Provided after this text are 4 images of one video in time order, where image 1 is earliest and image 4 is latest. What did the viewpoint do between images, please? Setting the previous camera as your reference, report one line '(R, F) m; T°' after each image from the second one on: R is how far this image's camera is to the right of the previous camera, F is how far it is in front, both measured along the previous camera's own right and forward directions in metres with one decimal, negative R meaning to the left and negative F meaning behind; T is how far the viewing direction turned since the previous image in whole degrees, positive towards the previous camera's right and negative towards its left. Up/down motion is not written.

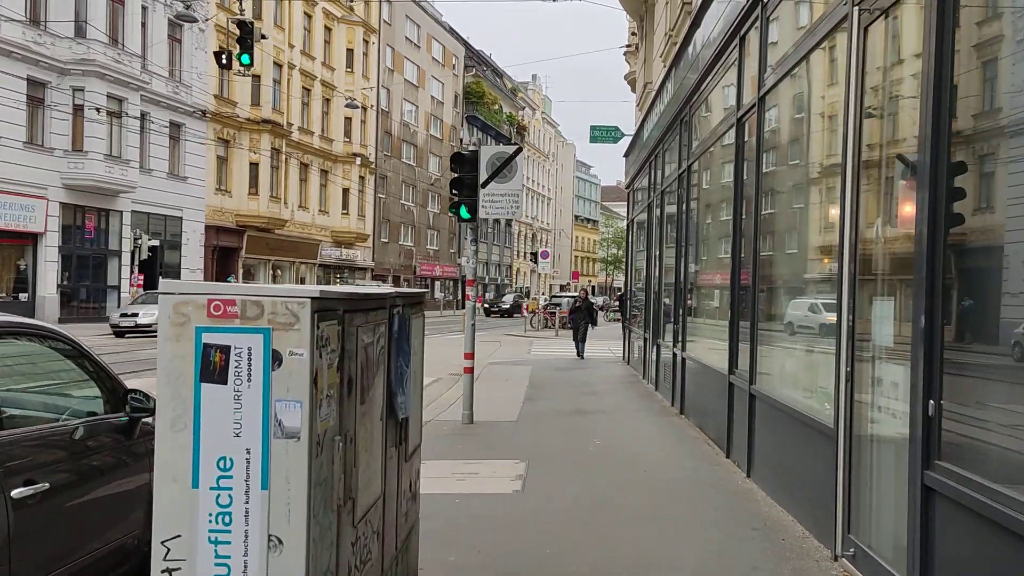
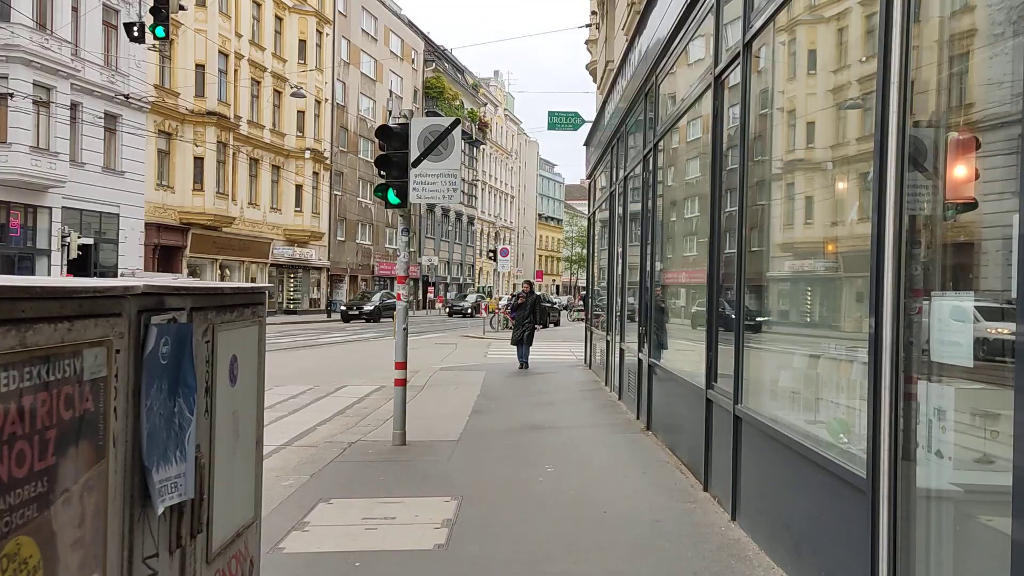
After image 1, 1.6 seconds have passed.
(+0.3, +1.4) m; +2°
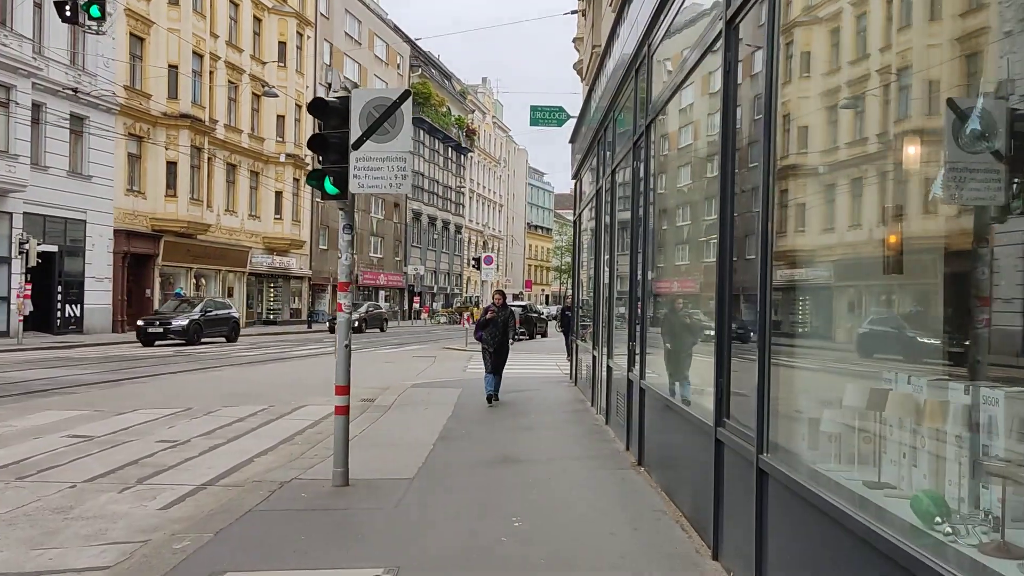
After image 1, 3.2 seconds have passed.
(+0.2, +1.4) m; +1°
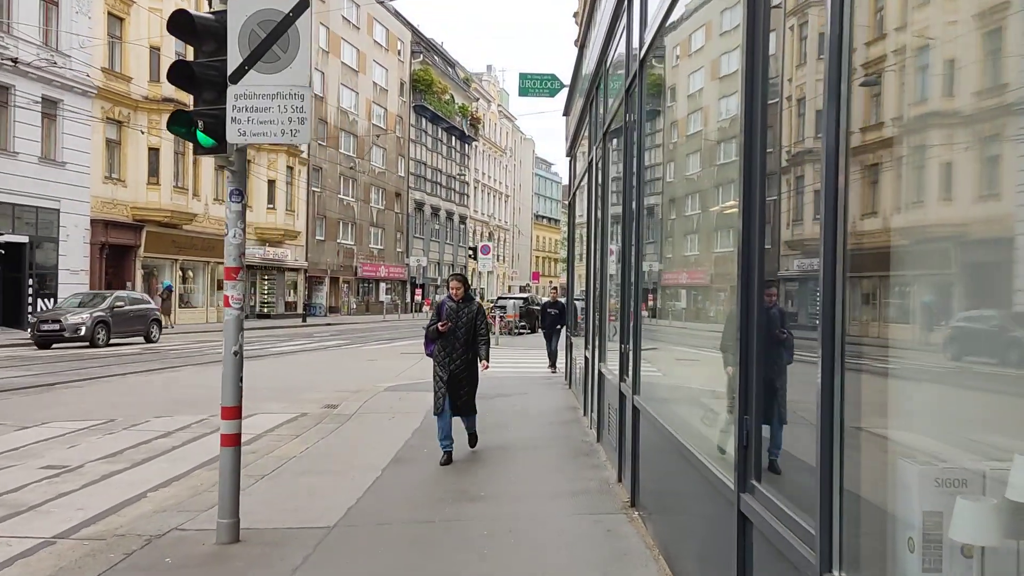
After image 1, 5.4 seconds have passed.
(+0.4, +1.8) m; -1°
